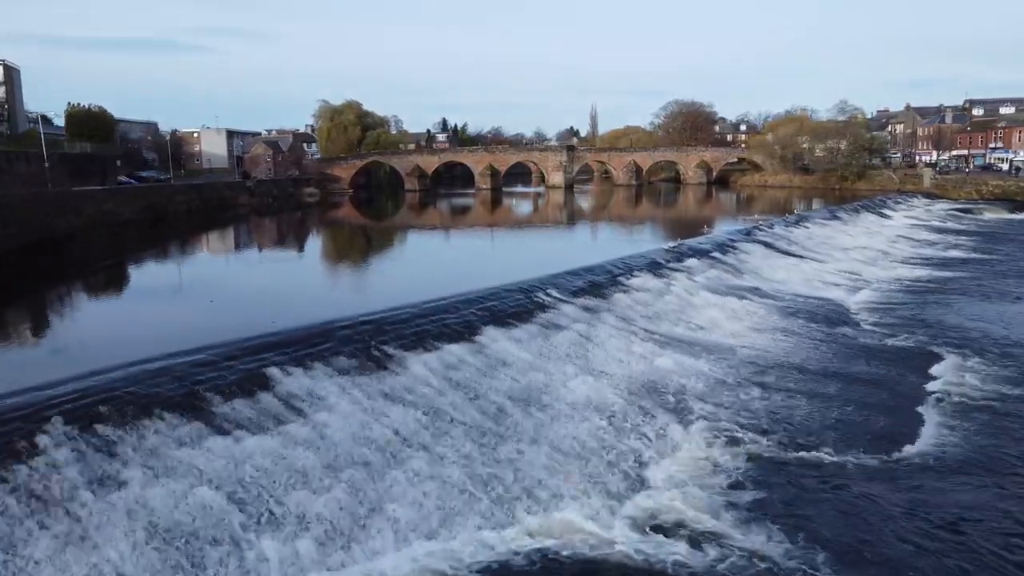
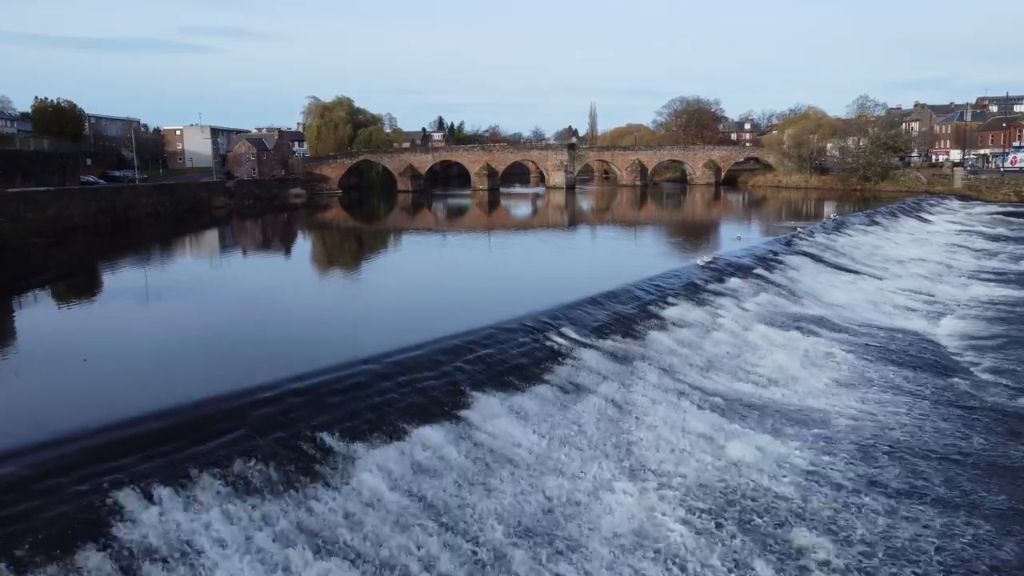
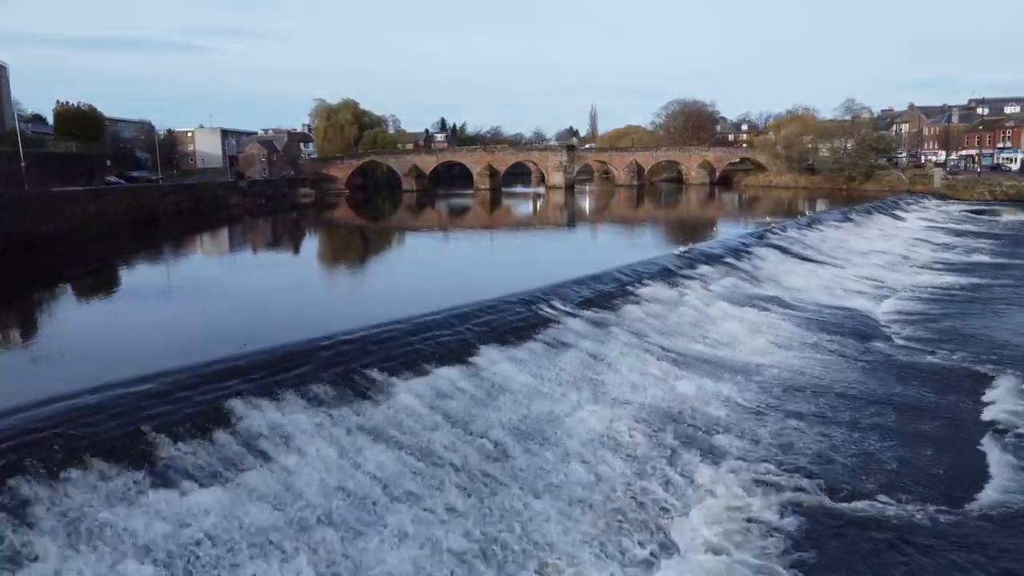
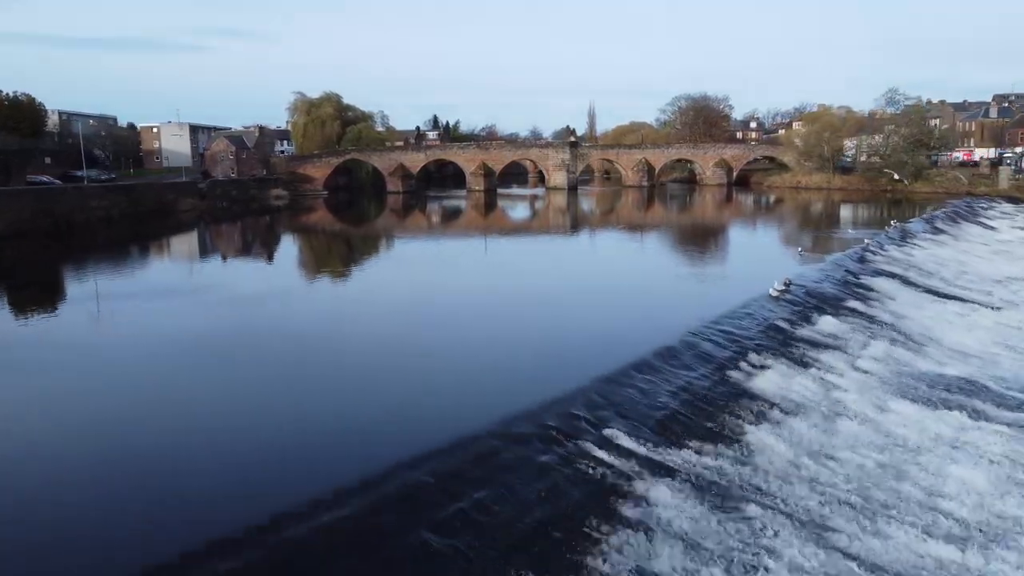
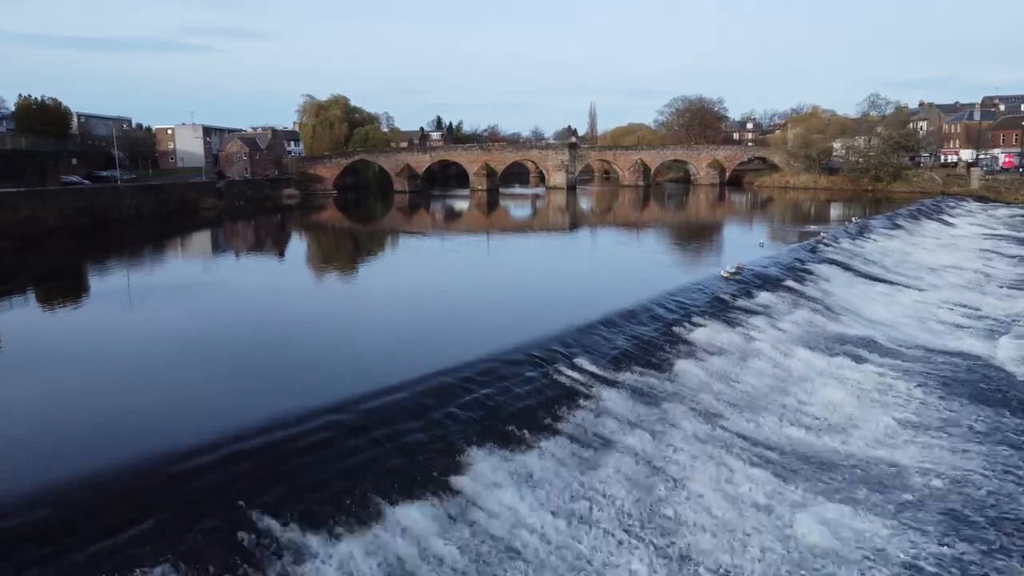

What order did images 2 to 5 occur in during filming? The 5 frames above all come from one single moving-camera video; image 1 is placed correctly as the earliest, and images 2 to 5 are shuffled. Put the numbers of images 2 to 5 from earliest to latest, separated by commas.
3, 2, 5, 4
